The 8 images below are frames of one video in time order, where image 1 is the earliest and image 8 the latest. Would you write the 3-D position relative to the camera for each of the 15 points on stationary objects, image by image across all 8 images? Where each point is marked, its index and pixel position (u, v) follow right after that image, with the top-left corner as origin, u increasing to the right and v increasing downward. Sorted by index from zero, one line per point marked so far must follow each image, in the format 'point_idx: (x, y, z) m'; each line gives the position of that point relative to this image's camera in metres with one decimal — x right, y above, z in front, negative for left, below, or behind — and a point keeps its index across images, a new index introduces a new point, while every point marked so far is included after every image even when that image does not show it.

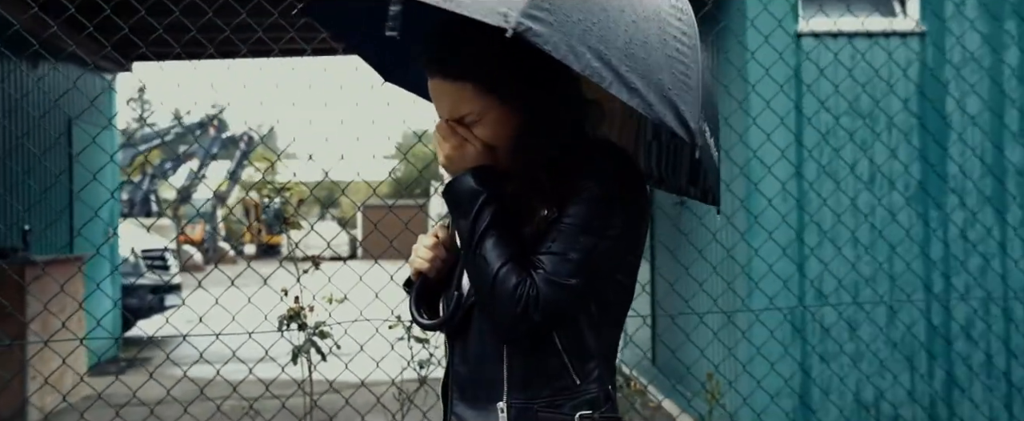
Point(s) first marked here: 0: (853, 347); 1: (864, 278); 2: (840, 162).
0: (+1.7, -0.7, +3.2) m
1: (+1.7, -0.3, +3.2) m
2: (+1.6, +0.3, +3.3) m
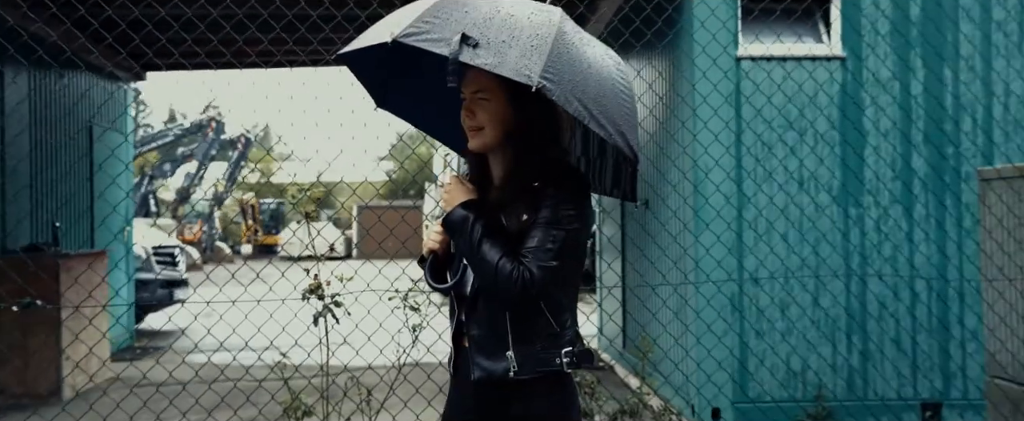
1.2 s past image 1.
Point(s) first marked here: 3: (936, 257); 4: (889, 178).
0: (+1.5, -0.7, +3.8) m
1: (+1.6, -0.3, +3.8) m
2: (+1.5, +0.3, +3.8) m
3: (+2.5, -0.3, +3.9) m
4: (+2.2, +0.2, +3.9) m
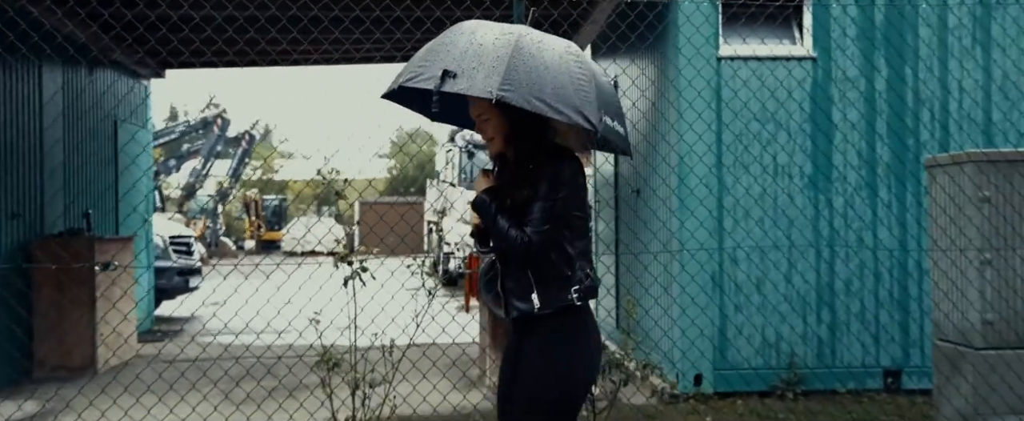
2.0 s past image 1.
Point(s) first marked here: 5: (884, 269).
0: (+1.6, -0.6, +4.2) m
1: (+1.6, -0.2, +4.2) m
2: (+1.5, +0.4, +4.2) m
3: (+2.5, -0.2, +4.3) m
4: (+2.2, +0.3, +4.3) m
5: (+2.4, -0.4, +4.2) m
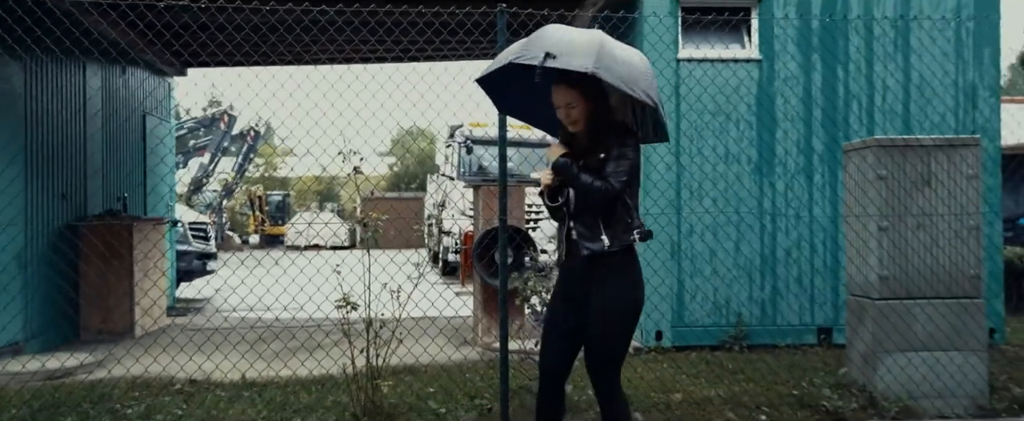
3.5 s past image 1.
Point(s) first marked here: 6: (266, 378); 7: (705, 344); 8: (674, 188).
0: (+1.5, -0.4, +4.9) m
1: (+1.5, -0.1, +4.9) m
2: (+1.4, +0.5, +4.9) m
3: (+2.4, 0.0, +5.0) m
4: (+2.1, +0.4, +5.0) m
5: (+2.3, -0.2, +4.9) m
6: (-1.6, -1.1, +4.3) m
7: (+1.4, -1.0, +4.8) m
8: (+1.2, +0.2, +4.8) m
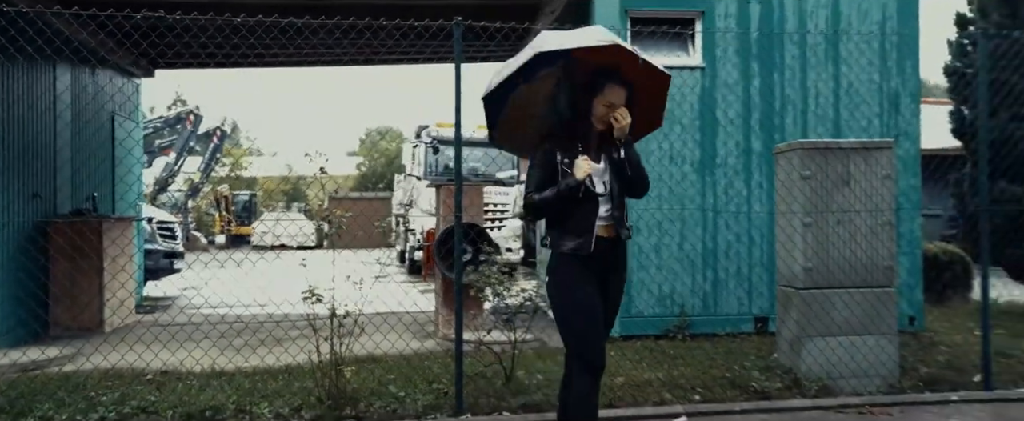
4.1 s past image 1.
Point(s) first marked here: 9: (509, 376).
0: (+1.1, -0.4, +5.3) m
1: (+1.2, -0.1, +5.3) m
2: (+1.1, +0.5, +5.3) m
3: (+2.1, 0.0, +5.4) m
4: (+1.8, +0.4, +5.3) m
5: (+2.0, -0.2, +5.3) m
6: (-1.9, -1.1, +4.5) m
7: (+1.1, -1.0, +5.2) m
8: (+0.9, +0.2, +5.2) m
9: (0.0, -1.0, +4.1) m
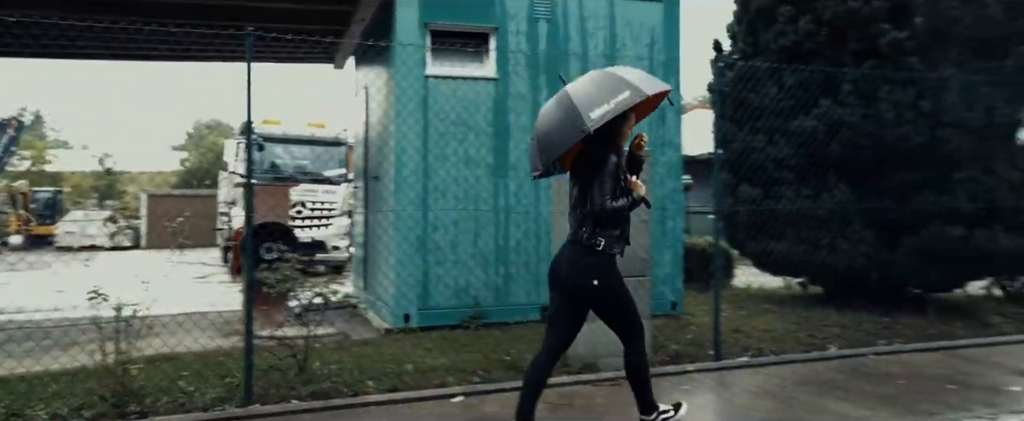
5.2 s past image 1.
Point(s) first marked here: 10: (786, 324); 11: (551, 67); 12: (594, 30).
0: (-0.5, -0.4, +5.8) m
1: (-0.4, -0.1, +5.8) m
2: (-0.5, +0.5, +5.8) m
3: (+0.4, 0.0, +6.1) m
4: (+0.1, +0.4, +6.0) m
5: (+0.3, -0.2, +6.0) m
6: (-3.3, -1.1, +4.4) m
7: (-0.6, -1.0, +5.7) m
8: (-0.8, +0.2, +5.6) m
9: (-1.4, -1.0, +4.4) m
10: (+2.6, -1.1, +6.4) m
11: (+0.4, +1.3, +6.0) m
12: (+0.7, +1.6, +6.0) m
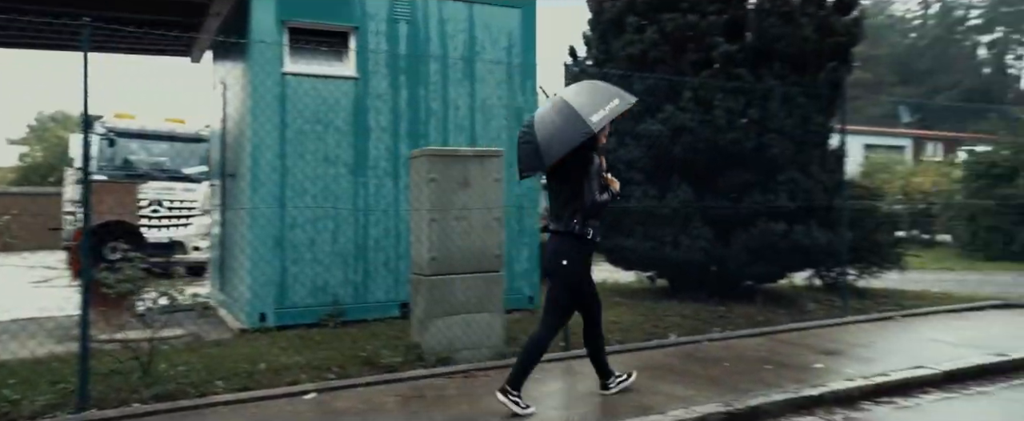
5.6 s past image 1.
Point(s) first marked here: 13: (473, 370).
0: (-1.7, -0.4, +5.8) m
1: (-1.7, -0.1, +5.8) m
2: (-1.8, +0.5, +5.8) m
3: (-0.9, 0.0, +6.2) m
4: (-1.2, +0.4, +6.1) m
5: (-1.0, -0.2, +6.1) m
6: (-4.3, -1.1, +4.0) m
7: (-1.8, -1.0, +5.7) m
8: (-2.0, +0.2, +5.6) m
9: (-2.4, -1.0, +4.2) m
10: (+1.3, -1.1, +6.9) m
11: (-0.9, +1.3, +6.2) m
12: (-0.5, +1.7, +6.2) m
13: (-0.3, -1.2, +5.0) m
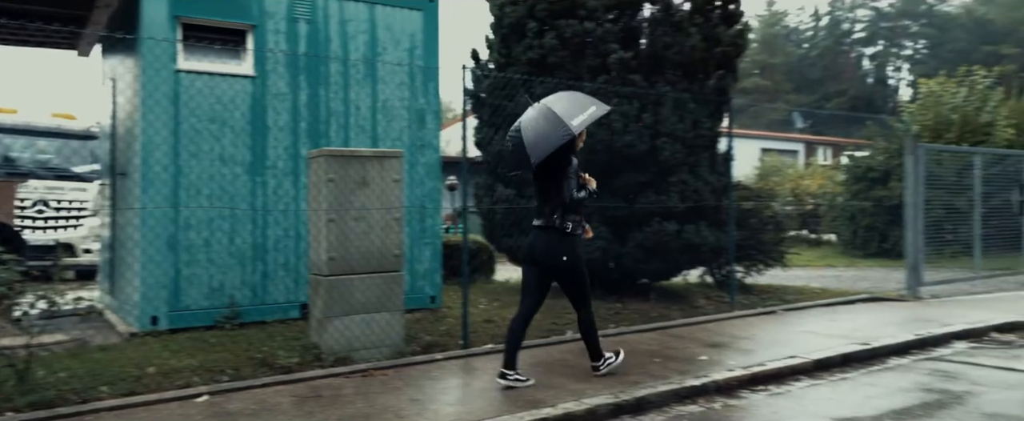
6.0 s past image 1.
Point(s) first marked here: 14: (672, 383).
0: (-2.6, -0.4, +5.7) m
1: (-2.5, -0.1, +5.7) m
2: (-2.6, +0.5, +5.6) m
3: (-1.8, 0.0, +6.2) m
4: (-2.0, +0.4, +6.0) m
5: (-1.9, -0.2, +6.1) m
6: (-4.9, -1.1, +3.6) m
7: (-2.6, -1.0, +5.6) m
8: (-2.8, +0.2, +5.5) m
9: (-3.0, -1.0, +4.1) m
10: (+0.3, -1.1, +7.2) m
11: (-1.8, +1.3, +6.2) m
12: (-1.4, +1.6, +6.2) m
13: (-1.1, -1.2, +5.0) m
14: (+1.2, -1.3, +5.1) m
